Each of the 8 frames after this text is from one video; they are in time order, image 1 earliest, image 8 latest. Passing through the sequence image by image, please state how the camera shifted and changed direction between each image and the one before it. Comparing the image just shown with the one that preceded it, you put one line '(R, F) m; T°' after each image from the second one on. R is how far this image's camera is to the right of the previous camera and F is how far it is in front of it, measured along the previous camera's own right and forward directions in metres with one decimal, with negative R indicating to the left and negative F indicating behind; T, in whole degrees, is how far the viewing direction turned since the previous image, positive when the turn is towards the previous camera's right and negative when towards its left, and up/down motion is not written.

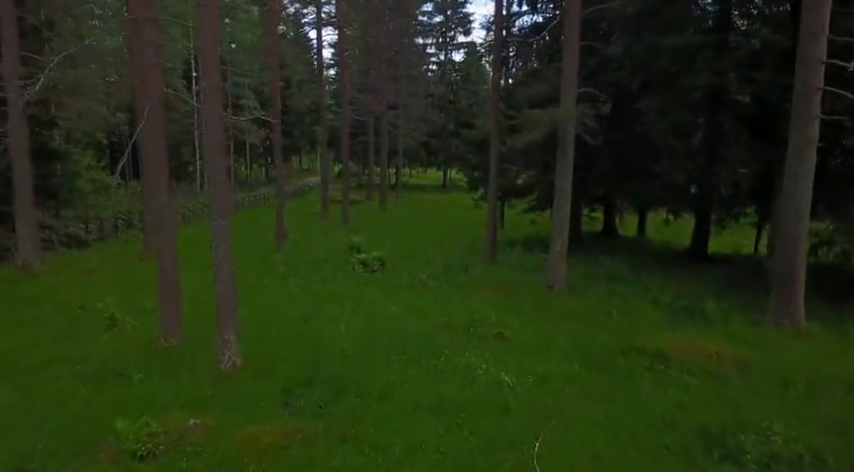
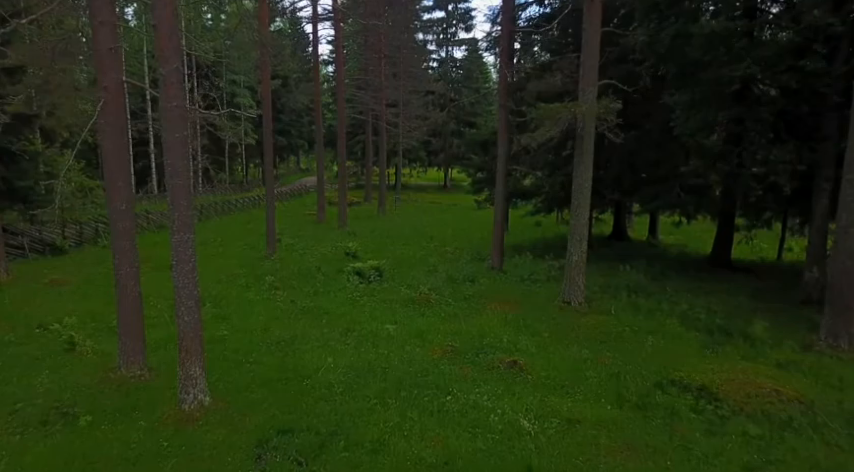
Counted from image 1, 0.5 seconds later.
(0.0, +1.6) m; 0°
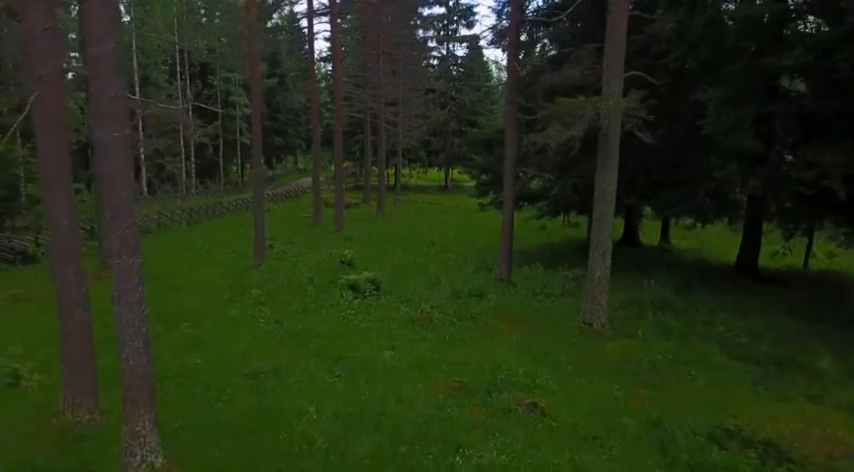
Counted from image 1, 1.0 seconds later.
(0.0, +1.6) m; 0°
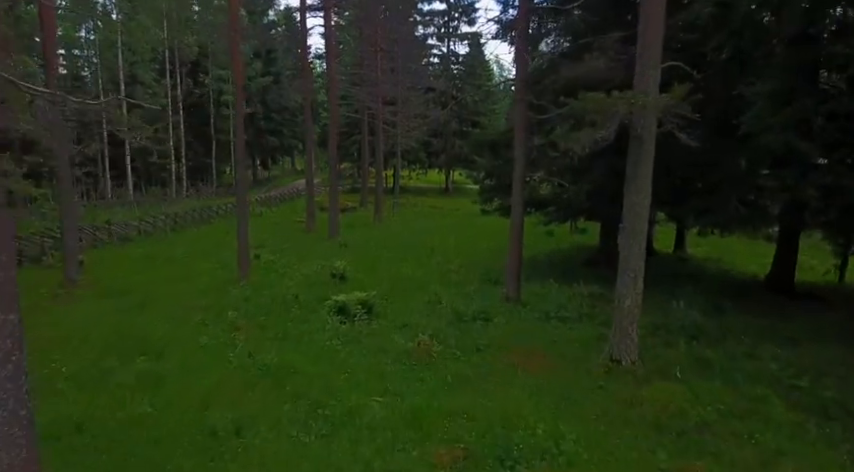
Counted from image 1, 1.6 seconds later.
(0.0, +1.8) m; 0°
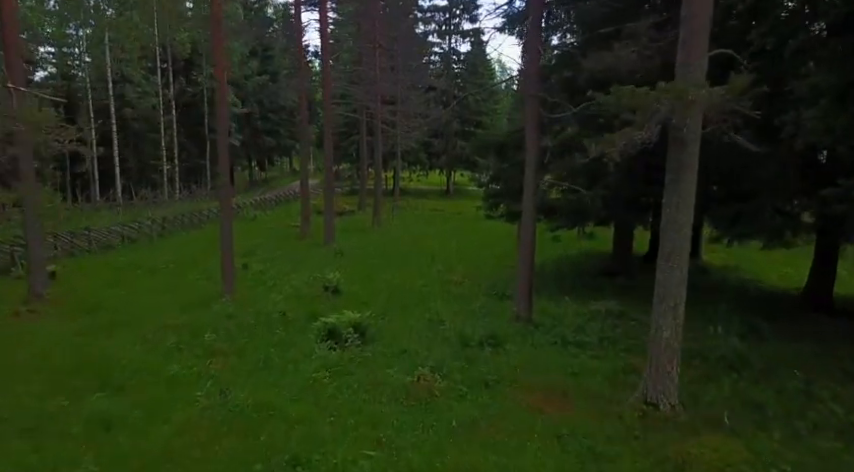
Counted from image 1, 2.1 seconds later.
(0.0, +1.5) m; 0°
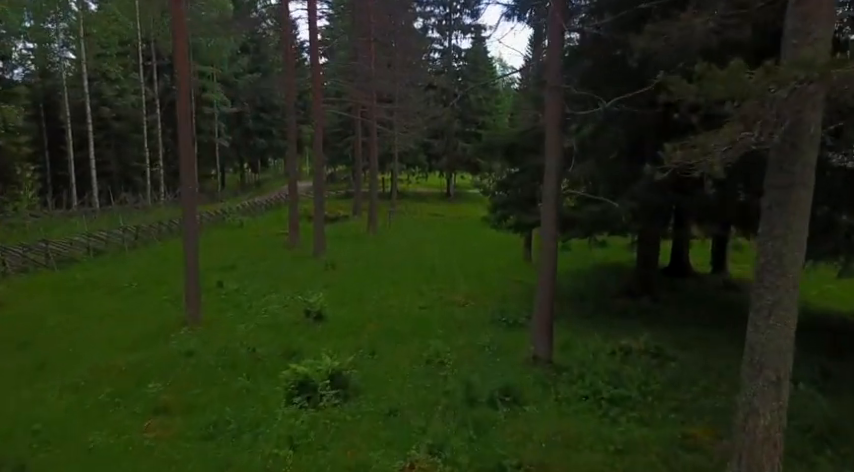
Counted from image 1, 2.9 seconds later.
(0.0, +2.5) m; 0°
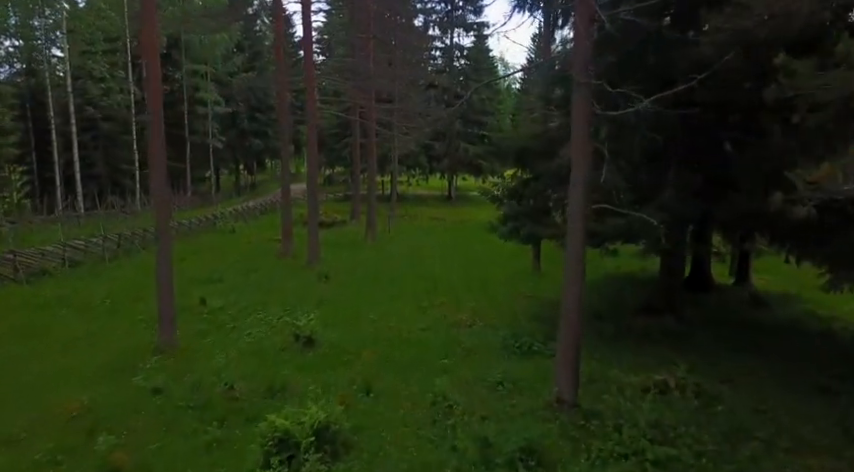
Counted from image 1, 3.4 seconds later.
(-0.1, +1.6) m; 0°
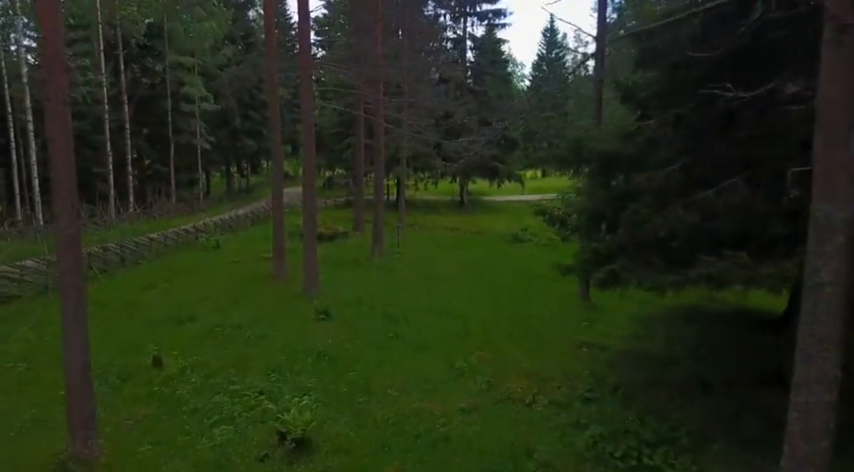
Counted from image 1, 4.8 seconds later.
(-0.7, +4.6) m; 0°
